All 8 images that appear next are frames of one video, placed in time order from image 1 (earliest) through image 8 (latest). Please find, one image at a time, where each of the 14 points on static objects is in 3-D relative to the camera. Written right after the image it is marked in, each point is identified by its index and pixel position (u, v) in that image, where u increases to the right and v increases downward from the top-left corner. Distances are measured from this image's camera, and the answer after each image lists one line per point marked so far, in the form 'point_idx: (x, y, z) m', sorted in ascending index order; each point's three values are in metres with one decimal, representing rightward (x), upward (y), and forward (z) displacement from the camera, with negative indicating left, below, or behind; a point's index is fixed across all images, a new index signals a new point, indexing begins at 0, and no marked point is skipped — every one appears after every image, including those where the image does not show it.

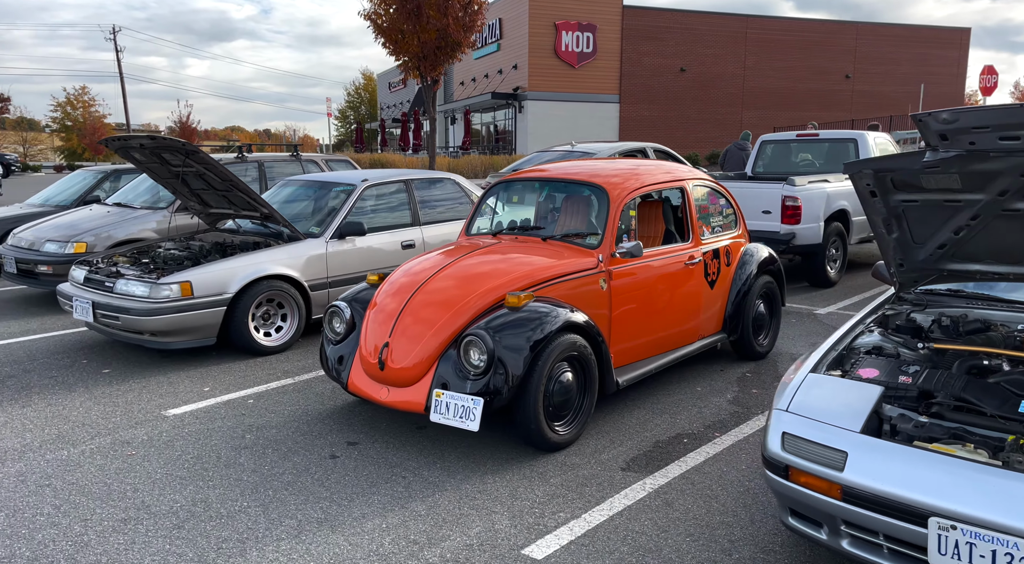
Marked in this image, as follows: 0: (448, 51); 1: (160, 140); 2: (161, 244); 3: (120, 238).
0: (-1.3, +4.7, +13.8) m
1: (-2.9, +1.2, +5.6) m
2: (-3.4, +0.4, +6.7) m
3: (-4.4, +0.5, +7.6) m
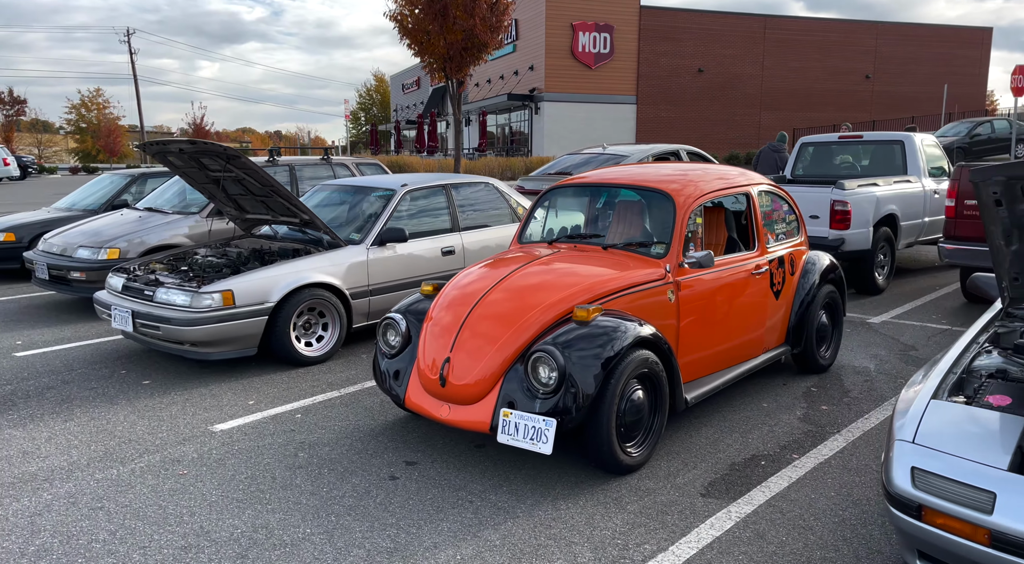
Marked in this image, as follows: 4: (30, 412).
0: (-0.7, +4.7, +13.7) m
1: (-2.5, +1.1, +5.5) m
2: (-3.0, +0.3, +6.5) m
3: (-4.0, +0.4, +7.5) m
4: (-3.2, -0.9, +4.6) m
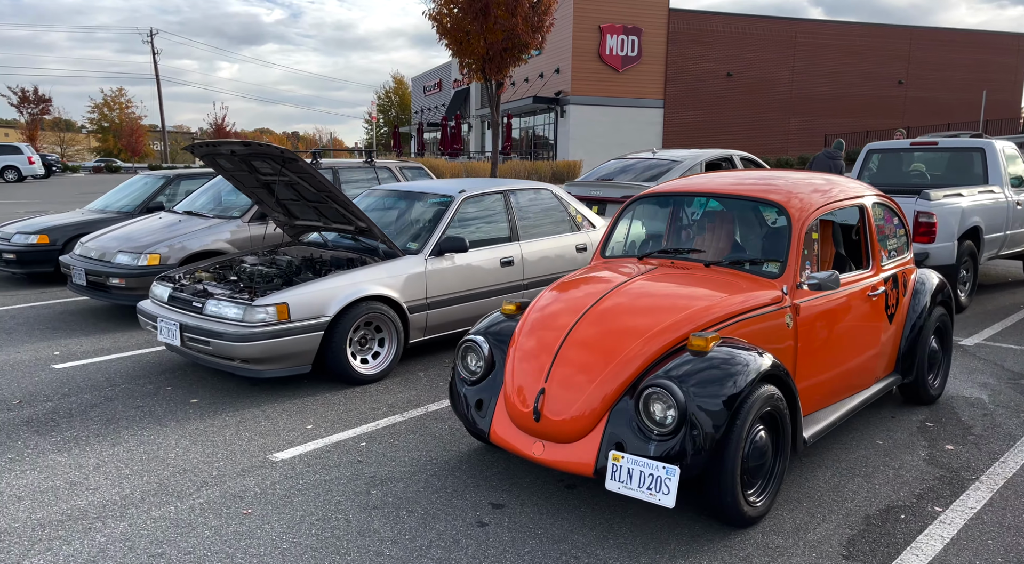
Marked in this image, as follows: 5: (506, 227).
0: (+0.1, +4.5, +13.3) m
1: (-2.0, +1.0, +5.1) m
2: (-2.4, +0.2, +6.2) m
3: (-3.4, +0.3, +7.2) m
4: (-2.7, -1.0, +4.3) m
5: (0.0, +0.5, +6.3) m
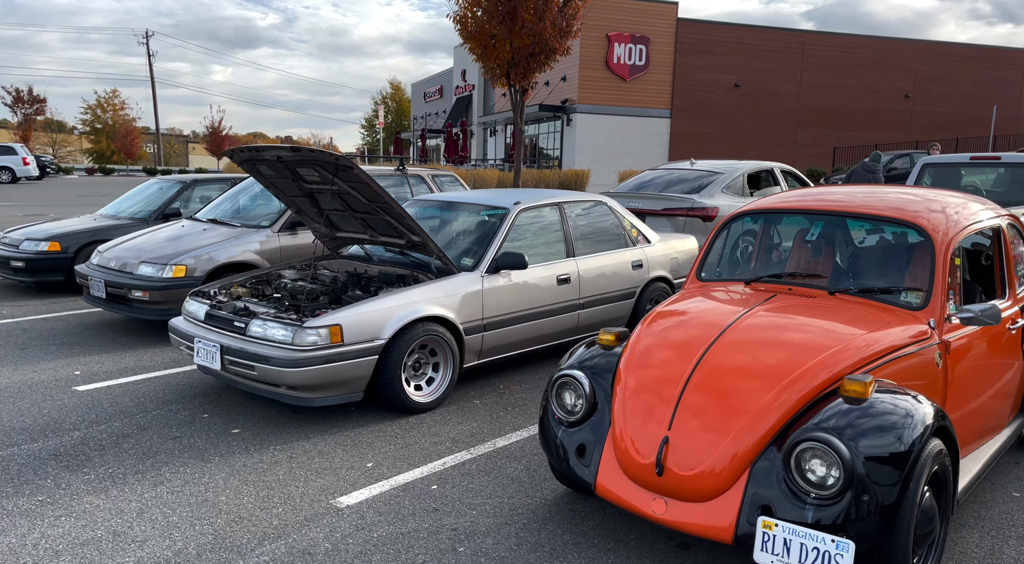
0: (+0.6, +4.3, +13.0) m
1: (-1.5, +0.9, +4.7) m
2: (-2.0, +0.1, +5.8) m
3: (-2.9, +0.2, +6.8) m
4: (-2.3, -1.1, +3.8) m
5: (+0.4, +0.4, +5.9) m
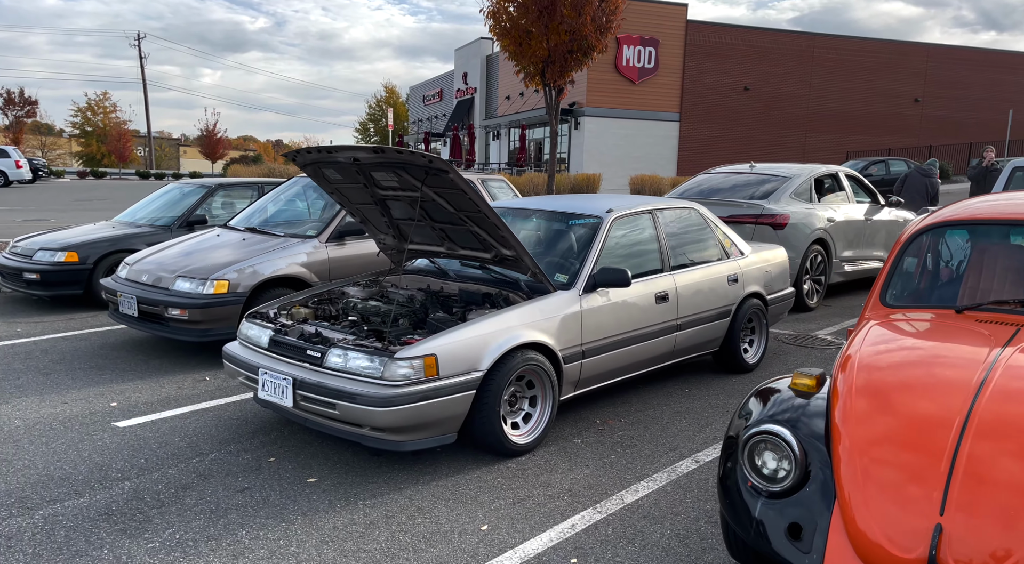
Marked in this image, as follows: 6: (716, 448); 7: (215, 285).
0: (+1.2, +4.1, +12.3) m
1: (-0.8, +0.8, +4.1) m
2: (-1.3, 0.0, +5.1) m
3: (-2.2, +0.1, +6.1) m
4: (-1.6, -1.2, +3.2) m
5: (+1.1, +0.2, +5.2) m
6: (+1.3, -1.0, +4.2) m
7: (-2.6, 0.0, +5.9) m
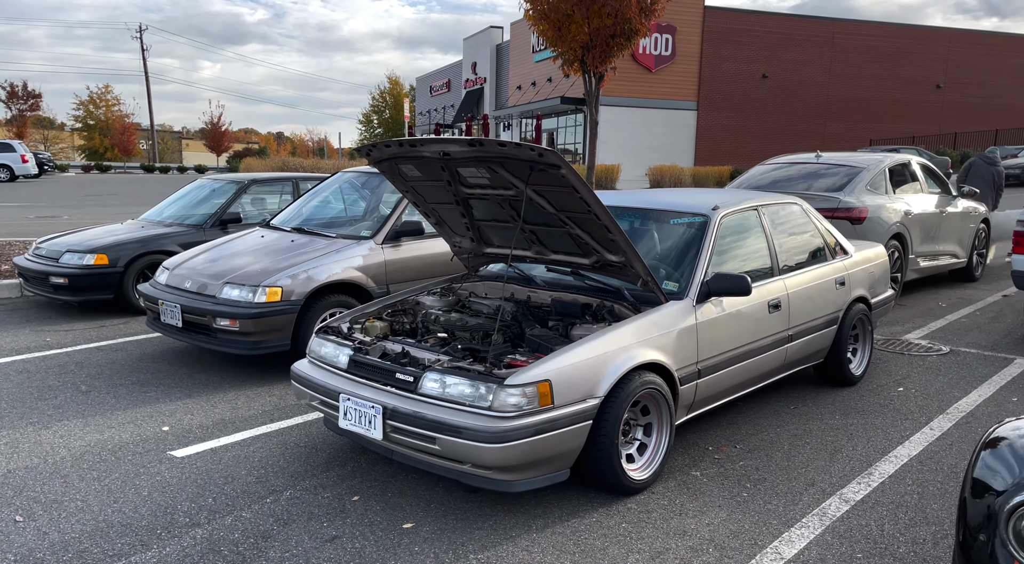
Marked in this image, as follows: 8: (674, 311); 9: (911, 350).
0: (+1.9, +4.2, +11.7) m
1: (-0.2, +0.7, +3.6) m
2: (-0.6, -0.1, +4.6) m
3: (-1.6, 0.0, +5.6) m
4: (-1.0, -1.3, +2.7) m
5: (+1.7, +0.2, +4.7) m
6: (+1.9, -1.1, +3.7) m
7: (-1.9, -0.1, +5.4) m
8: (+0.9, -0.2, +3.9) m
9: (+3.7, -0.6, +6.3) m
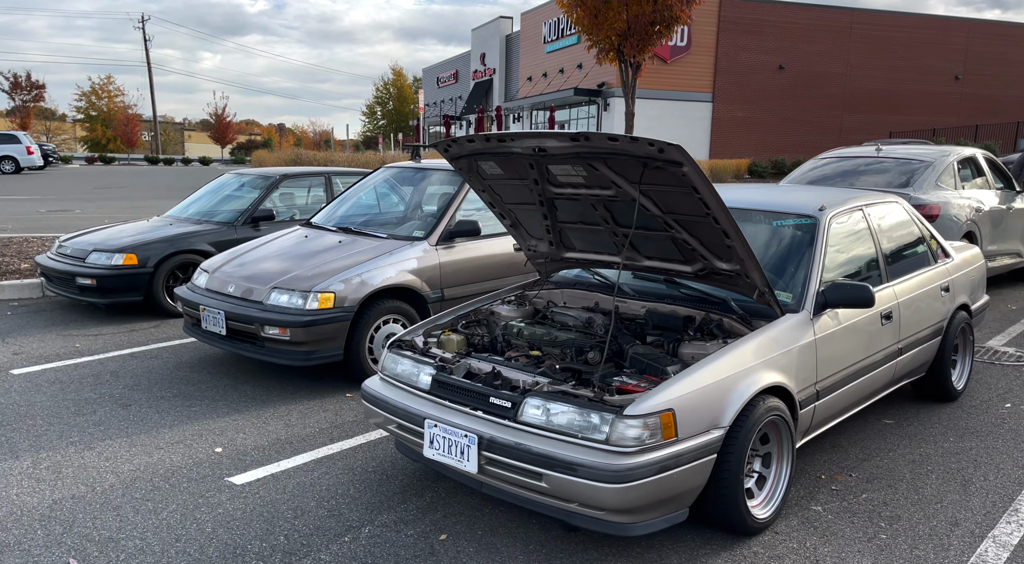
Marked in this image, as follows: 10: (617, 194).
0: (+2.5, +4.2, +11.3) m
1: (+0.3, +0.6, +3.1) m
2: (-0.1, -0.2, +4.2) m
3: (-1.0, 0.0, +5.2) m
4: (-0.5, -1.3, +2.3) m
5: (+2.3, +0.1, +4.2) m
6: (+2.4, -1.1, +3.2) m
7: (-1.4, -0.1, +5.0) m
8: (+1.4, -0.2, +3.5) m
9: (+4.2, -0.7, +5.9) m
10: (+0.5, +0.4, +3.4) m
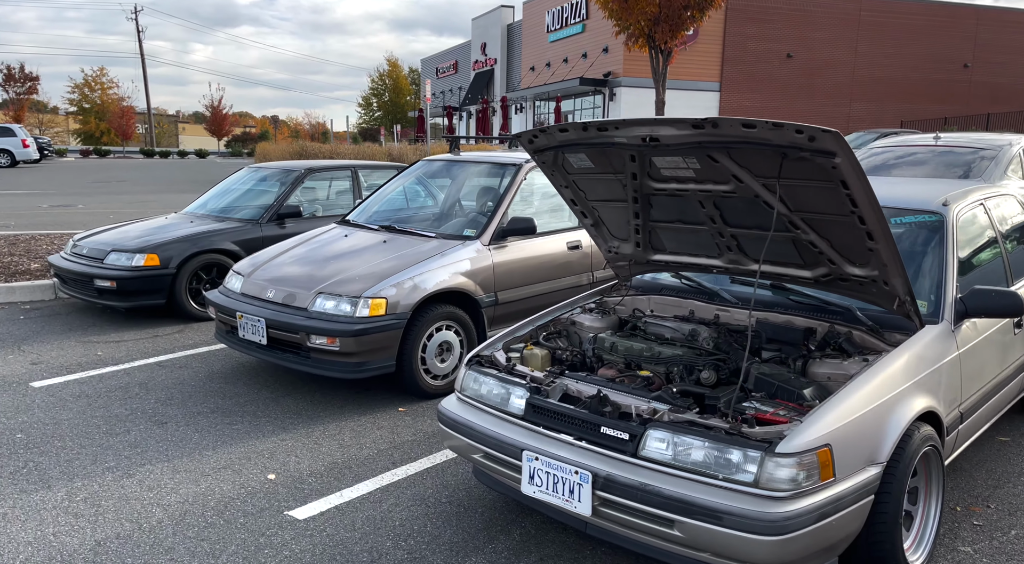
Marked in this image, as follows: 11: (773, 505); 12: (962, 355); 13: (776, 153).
0: (+2.9, +4.3, +10.8) m
1: (+0.8, +0.6, +2.7) m
2: (+0.3, -0.2, +3.8) m
3: (-0.6, 0.0, +4.8) m
4: (0.0, -1.4, +1.9) m
5: (+2.7, +0.1, +3.8) m
6: (+2.8, -1.2, +2.8) m
7: (-1.0, -0.2, +4.6) m
8: (+1.9, -0.3, +3.1) m
9: (+4.7, -0.7, +5.5) m
10: (+1.0, +0.4, +3.0) m
11: (+0.9, -0.8, +2.4) m
12: (+2.1, -0.3, +3.2) m
13: (+1.0, +0.5, +2.7) m
